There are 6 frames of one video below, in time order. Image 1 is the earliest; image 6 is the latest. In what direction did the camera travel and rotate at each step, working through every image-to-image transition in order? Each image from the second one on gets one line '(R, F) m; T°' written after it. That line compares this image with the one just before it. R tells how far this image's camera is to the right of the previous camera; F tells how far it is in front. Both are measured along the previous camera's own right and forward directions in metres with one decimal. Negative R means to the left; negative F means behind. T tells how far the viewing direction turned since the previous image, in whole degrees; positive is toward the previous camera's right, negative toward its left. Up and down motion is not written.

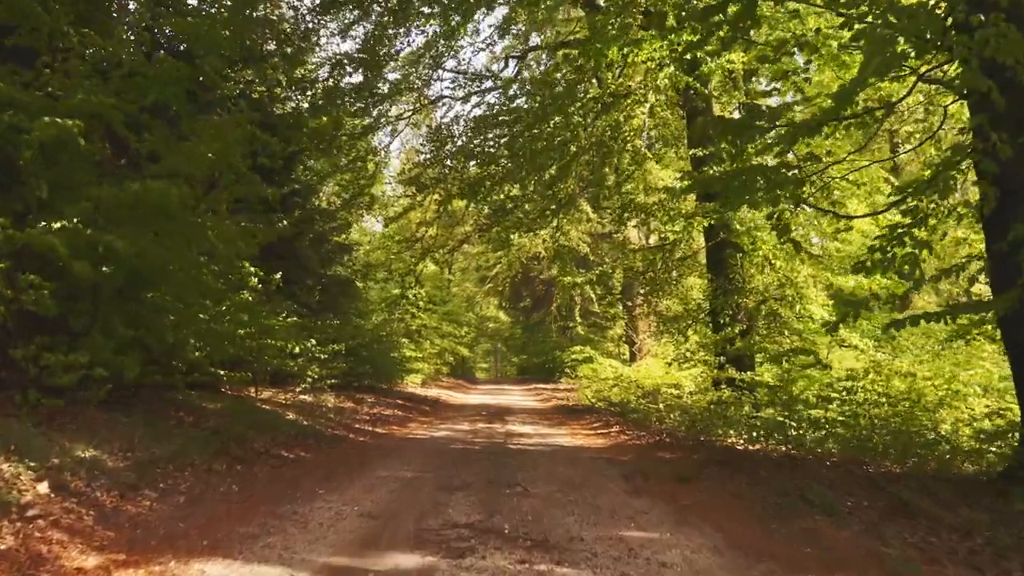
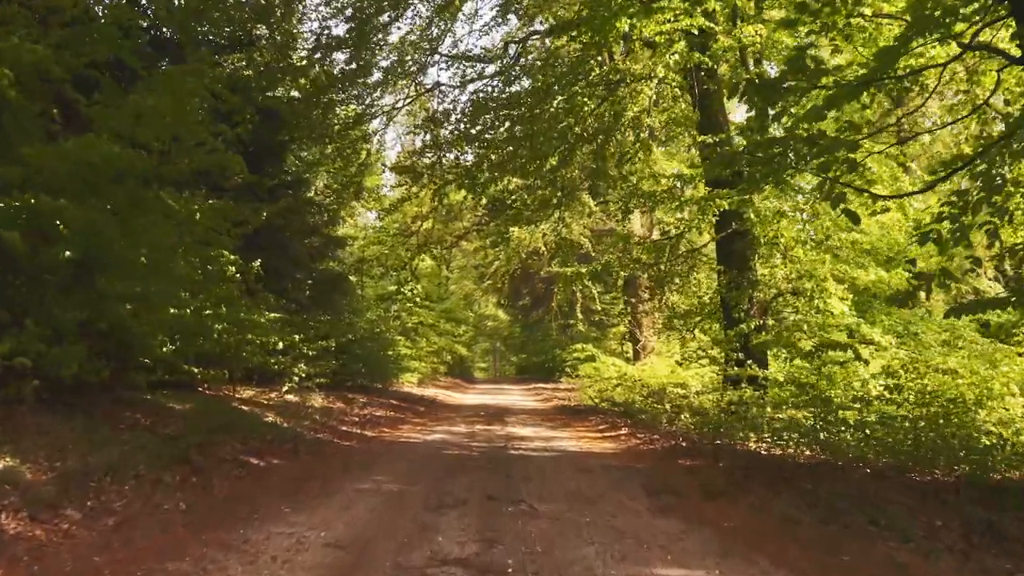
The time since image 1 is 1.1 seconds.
(0.0, +0.9) m; 0°
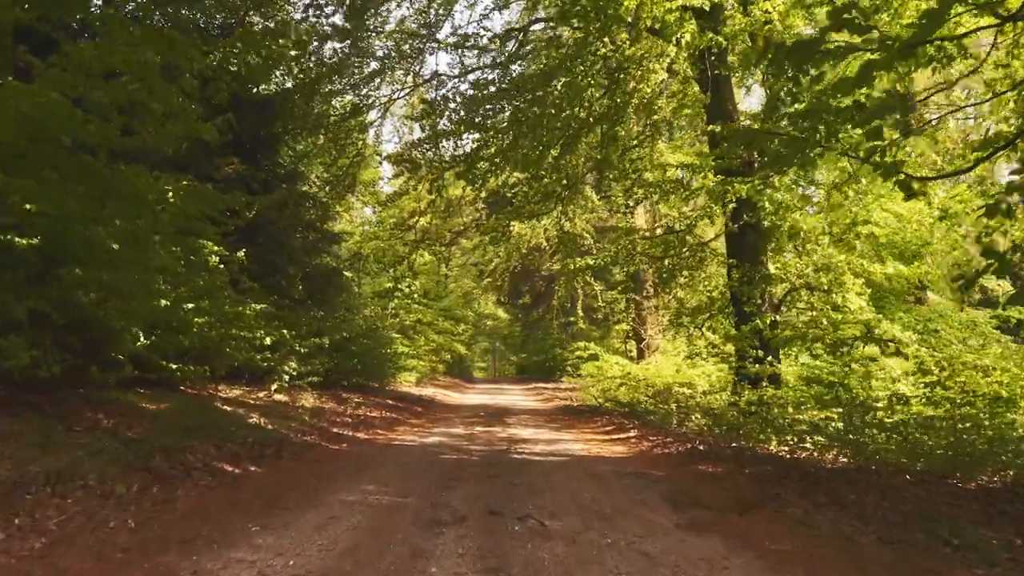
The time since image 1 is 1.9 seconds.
(-0.1, +0.7) m; 0°
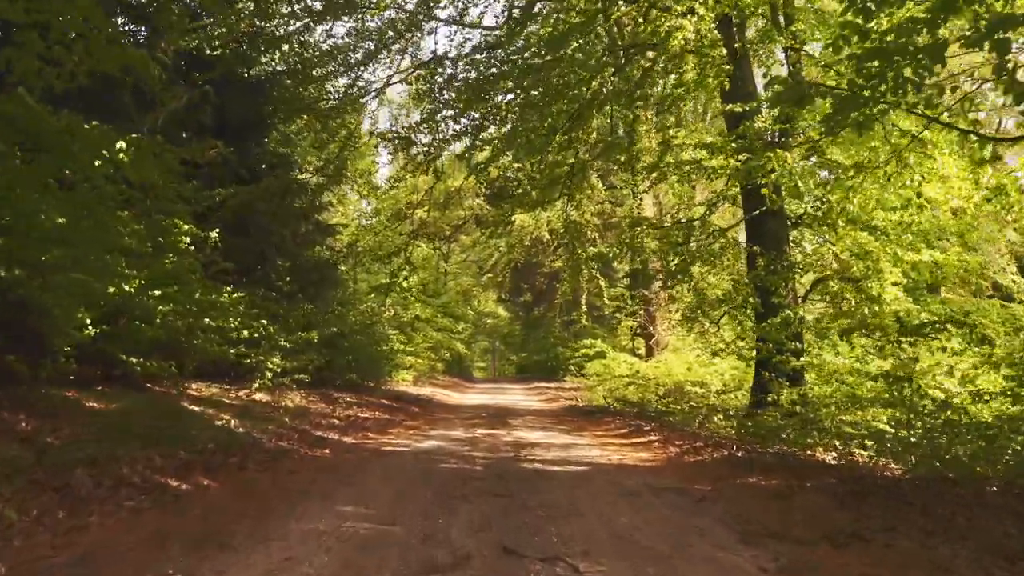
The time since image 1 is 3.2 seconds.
(-0.1, +1.1) m; 0°
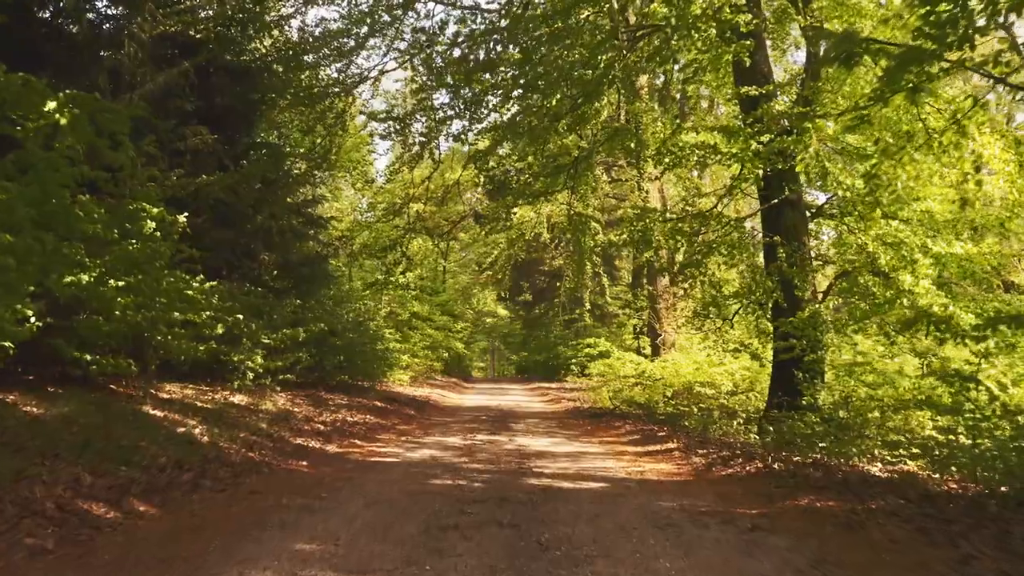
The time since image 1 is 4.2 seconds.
(-0.1, +0.9) m; 0°
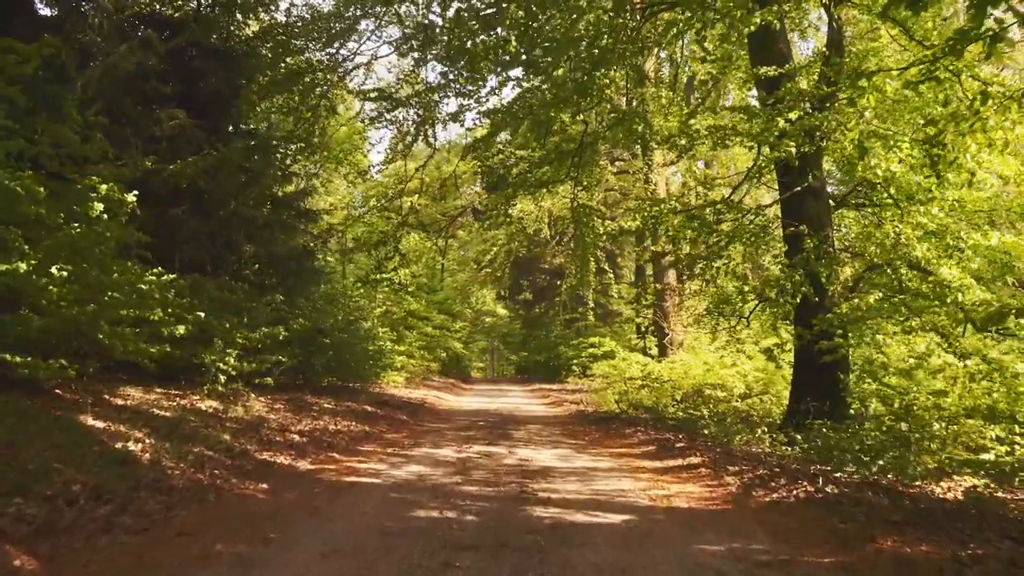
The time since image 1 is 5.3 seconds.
(0.0, +1.0) m; 0°
